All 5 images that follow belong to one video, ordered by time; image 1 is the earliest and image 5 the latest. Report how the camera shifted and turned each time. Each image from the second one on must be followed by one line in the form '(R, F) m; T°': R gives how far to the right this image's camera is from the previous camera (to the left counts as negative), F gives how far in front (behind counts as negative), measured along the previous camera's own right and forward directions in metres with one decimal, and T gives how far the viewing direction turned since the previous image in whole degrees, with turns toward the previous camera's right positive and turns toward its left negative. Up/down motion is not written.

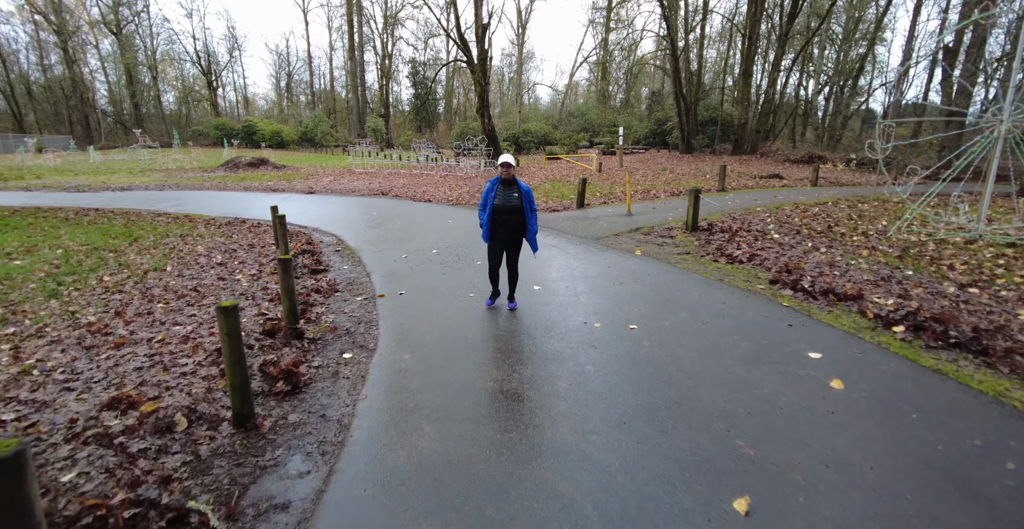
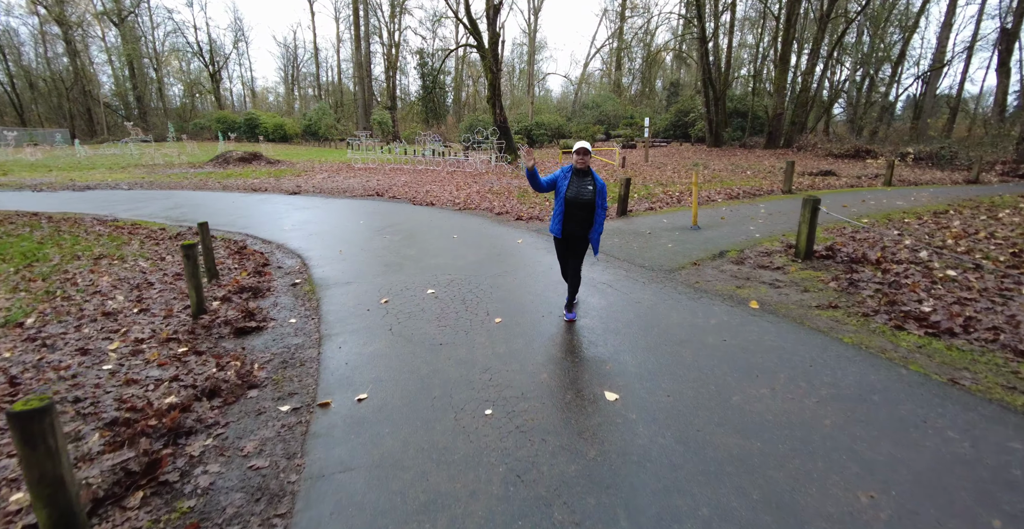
(-0.3, +2.8) m; -1°
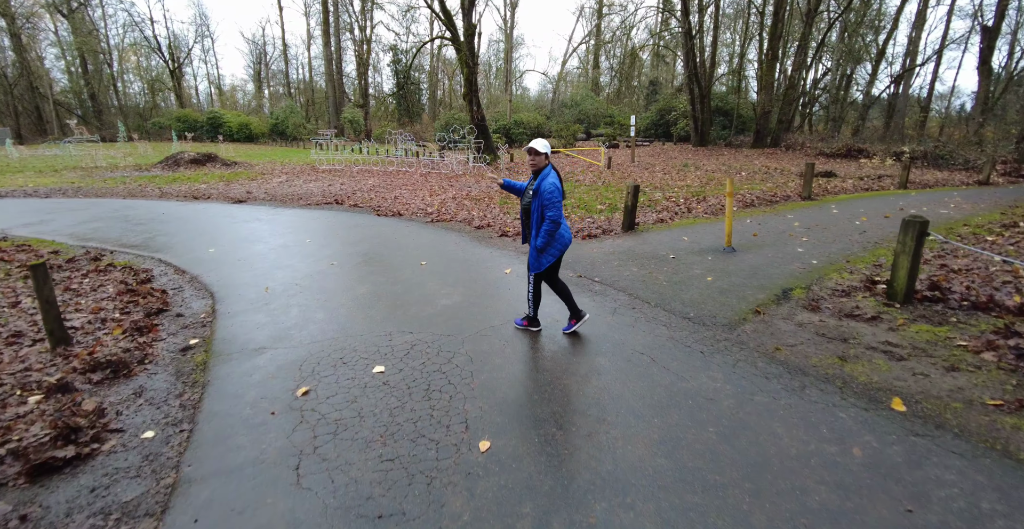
(-0.1, +1.9) m; +3°
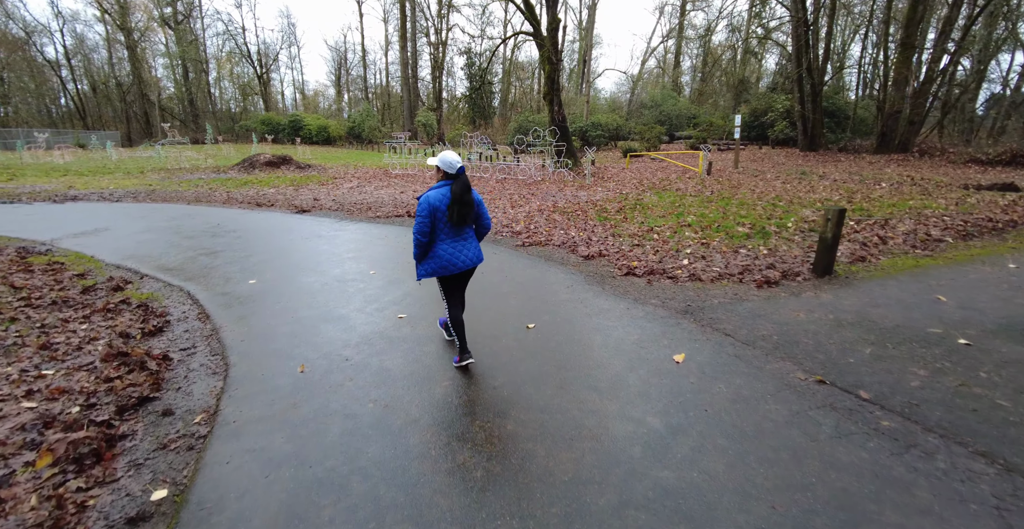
(-0.9, +2.4) m; -8°
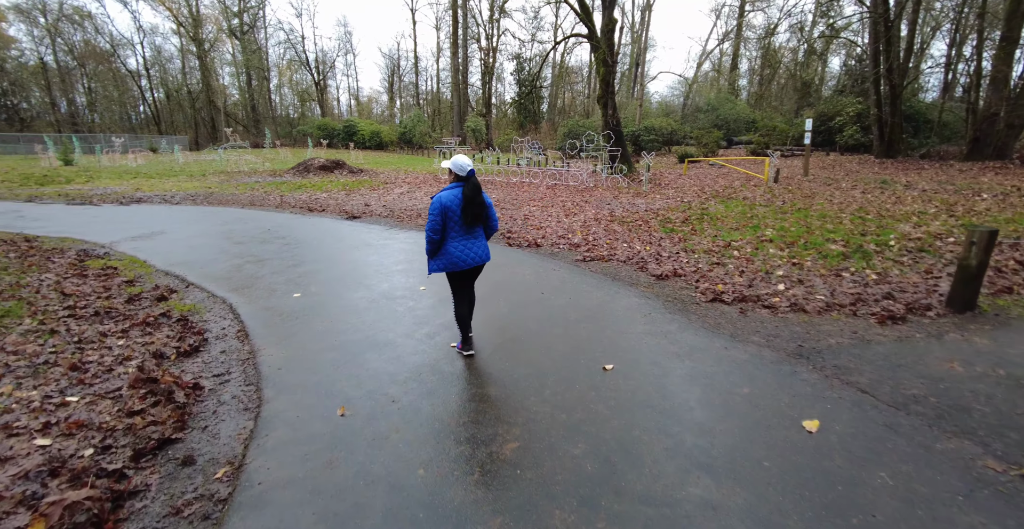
(-0.3, +0.7) m; -5°
